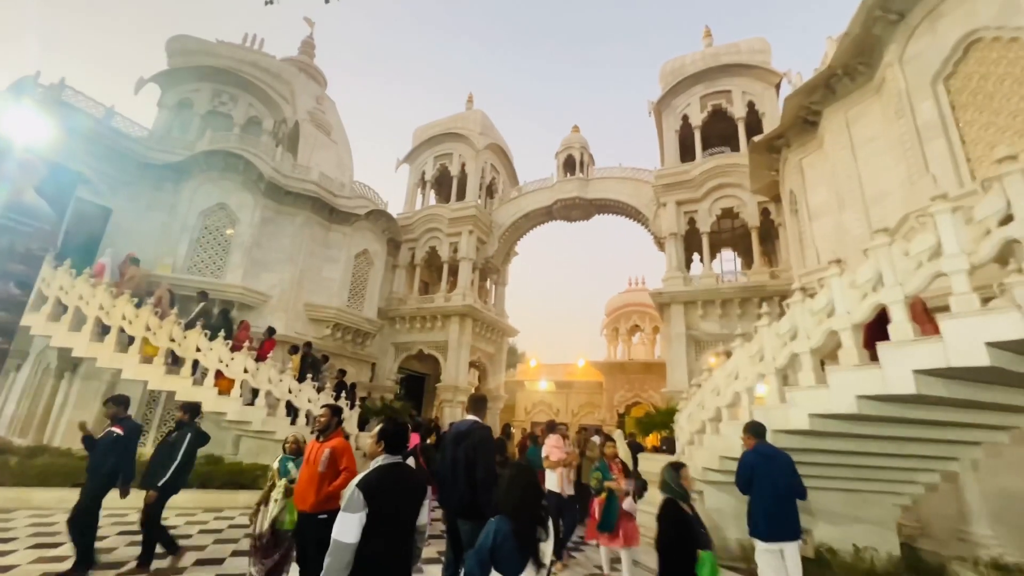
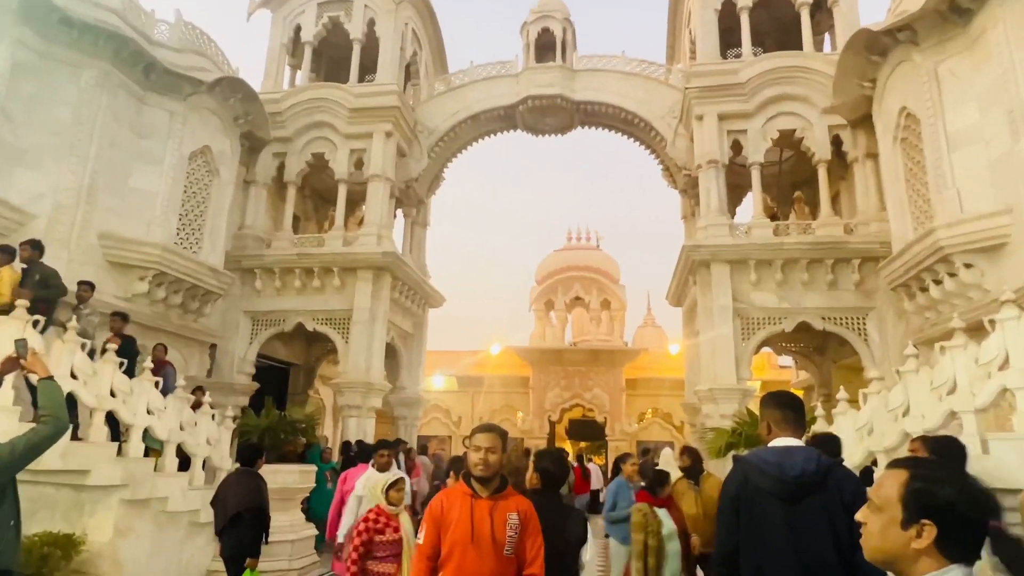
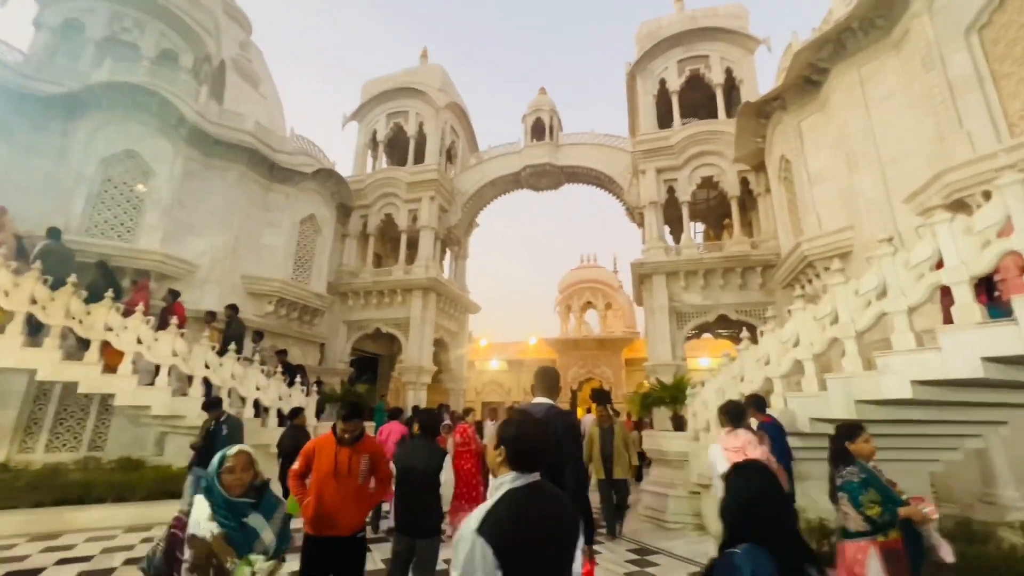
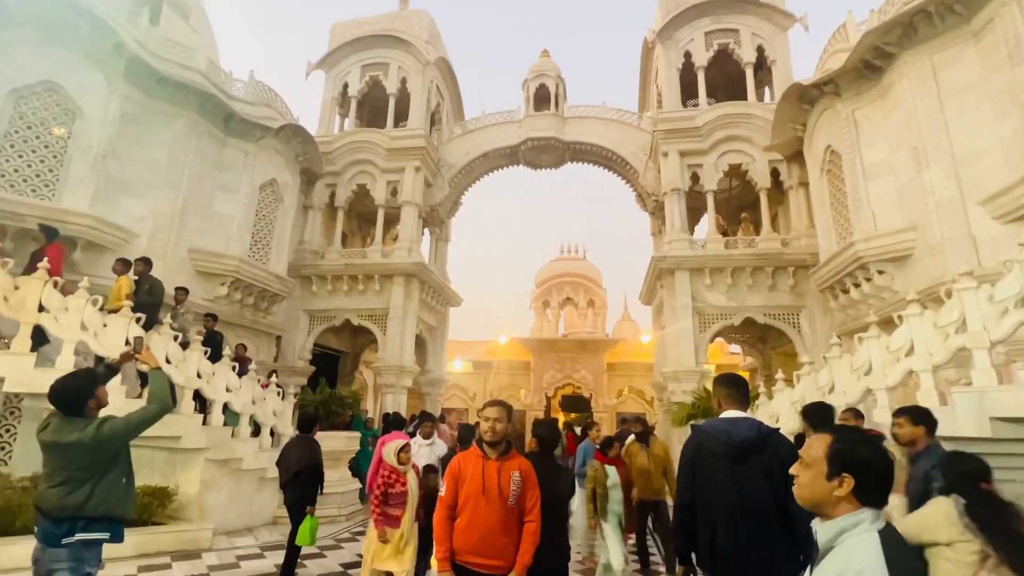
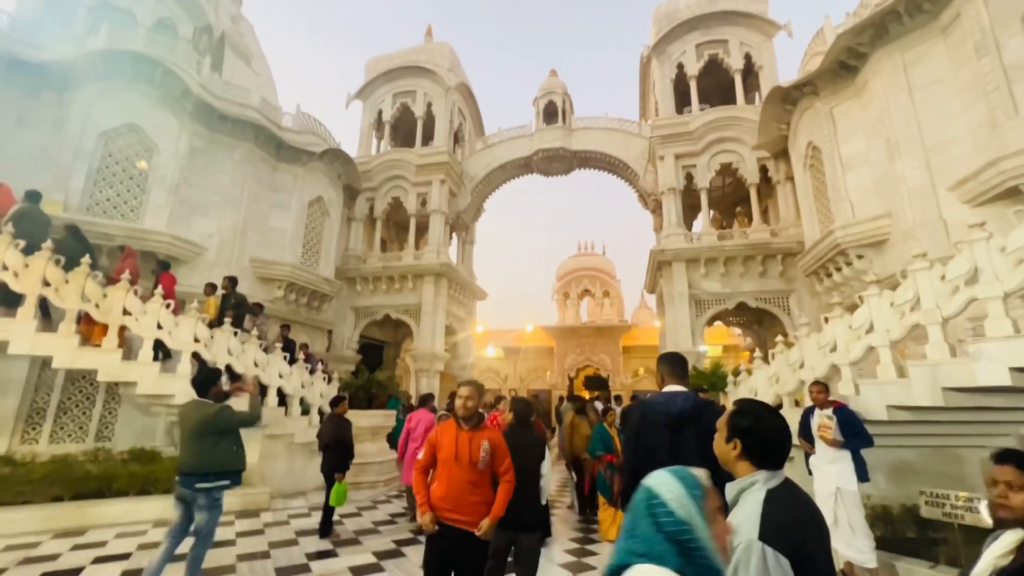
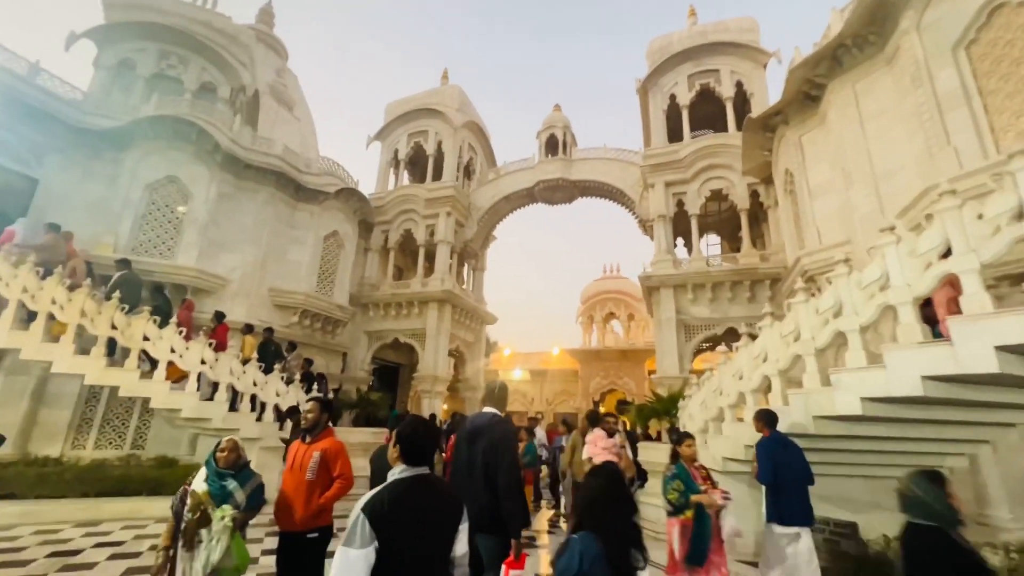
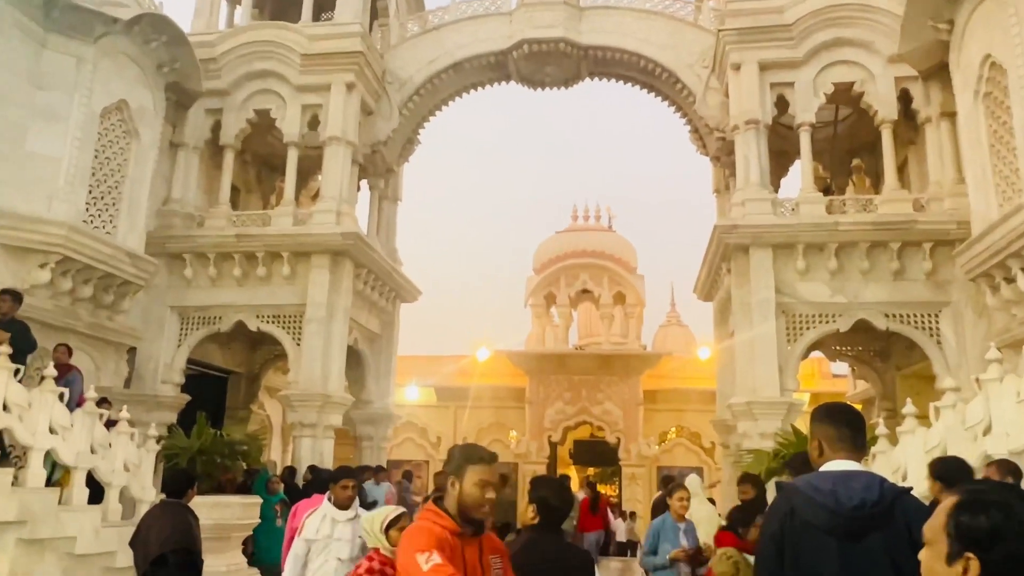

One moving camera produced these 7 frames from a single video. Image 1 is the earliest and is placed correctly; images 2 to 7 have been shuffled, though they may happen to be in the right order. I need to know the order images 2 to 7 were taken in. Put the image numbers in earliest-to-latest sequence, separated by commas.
6, 3, 5, 4, 2, 7
